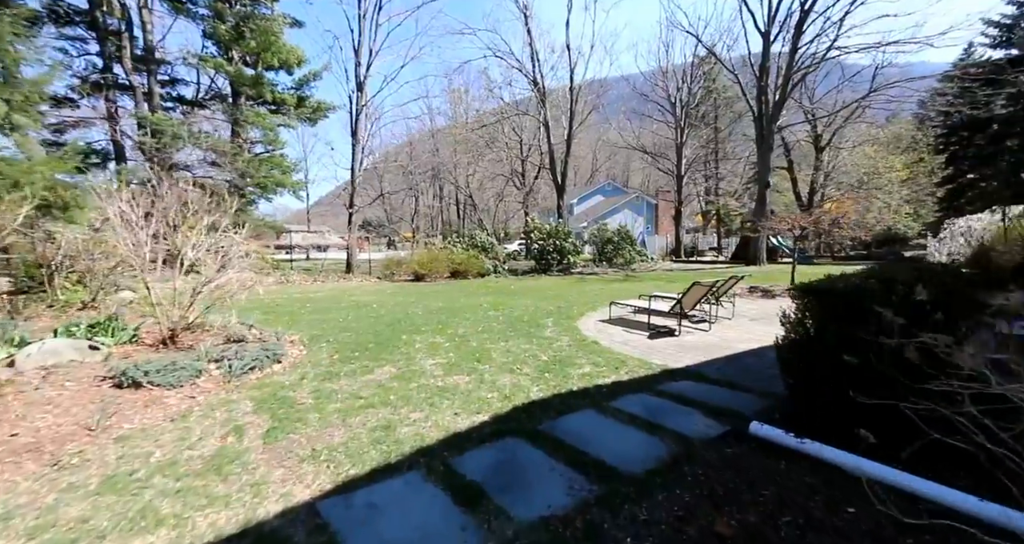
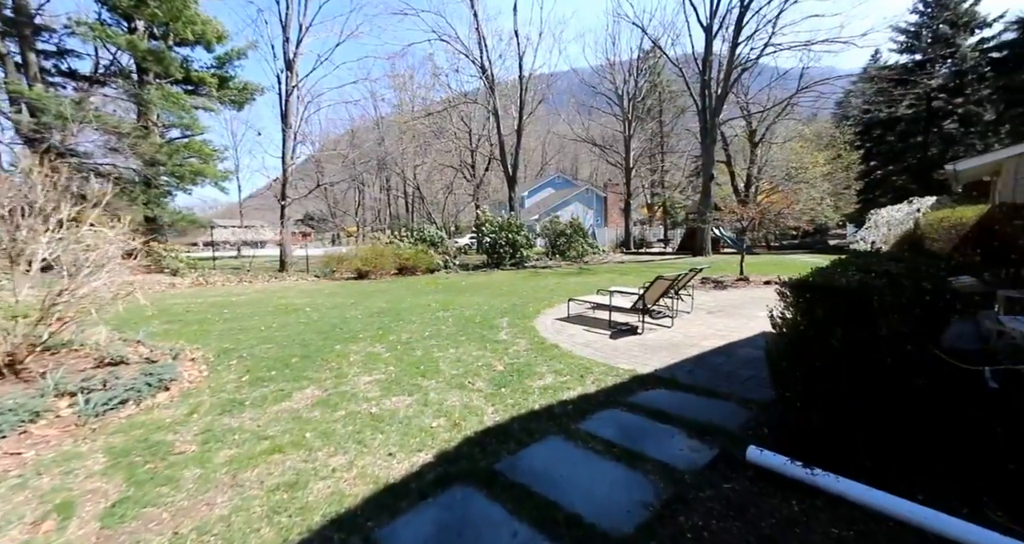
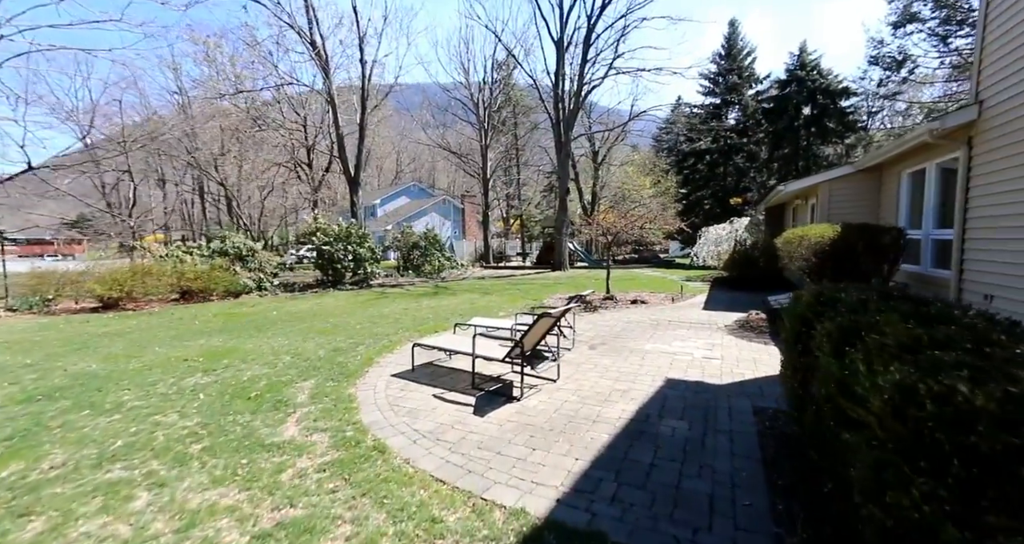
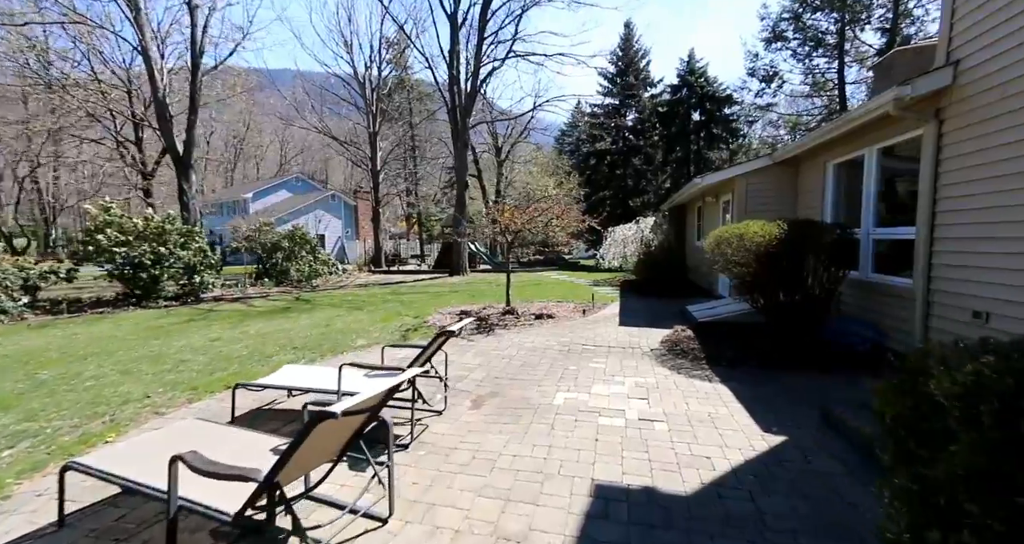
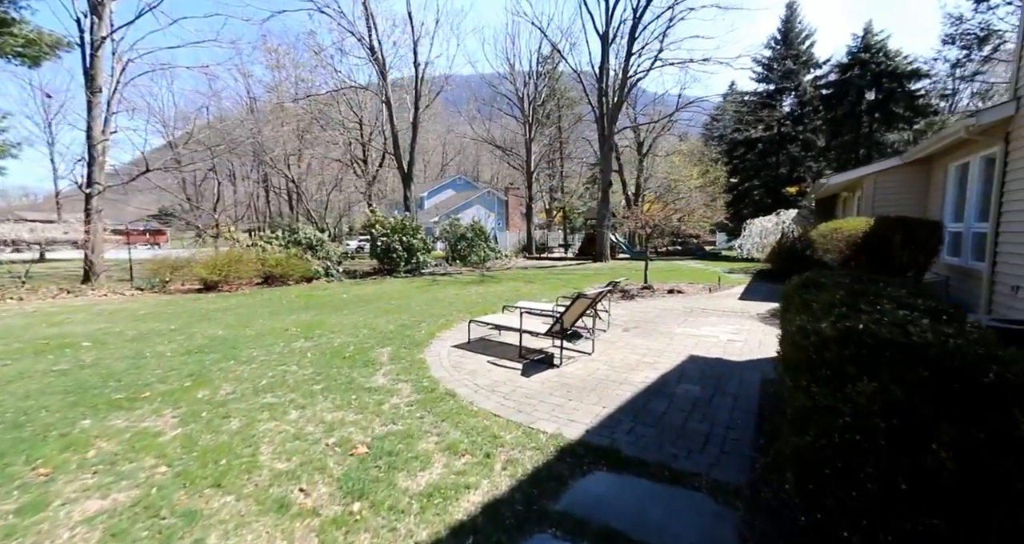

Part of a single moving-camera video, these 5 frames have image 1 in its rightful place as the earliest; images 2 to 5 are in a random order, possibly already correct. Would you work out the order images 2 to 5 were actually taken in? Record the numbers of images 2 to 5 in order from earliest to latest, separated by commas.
2, 5, 3, 4
